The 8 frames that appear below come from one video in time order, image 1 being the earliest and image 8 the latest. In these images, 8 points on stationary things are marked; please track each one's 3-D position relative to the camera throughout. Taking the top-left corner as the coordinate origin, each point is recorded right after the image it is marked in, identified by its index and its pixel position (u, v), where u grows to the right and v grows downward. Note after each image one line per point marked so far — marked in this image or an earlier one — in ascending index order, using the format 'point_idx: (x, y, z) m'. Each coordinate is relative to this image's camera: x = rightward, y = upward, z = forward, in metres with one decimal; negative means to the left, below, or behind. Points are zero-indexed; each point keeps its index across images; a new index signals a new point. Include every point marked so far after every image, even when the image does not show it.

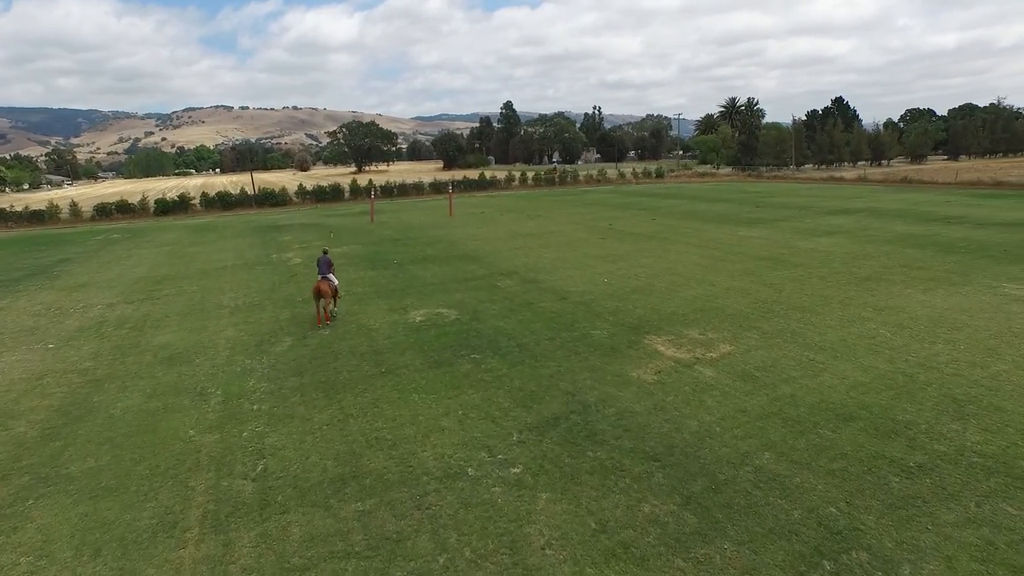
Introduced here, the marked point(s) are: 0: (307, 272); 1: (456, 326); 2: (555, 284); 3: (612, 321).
0: (-6.1, +0.5, +19.6) m
1: (-1.0, -0.7, +12.2) m
2: (+1.0, +0.1, +15.7) m
3: (+1.8, -0.6, +12.2) m
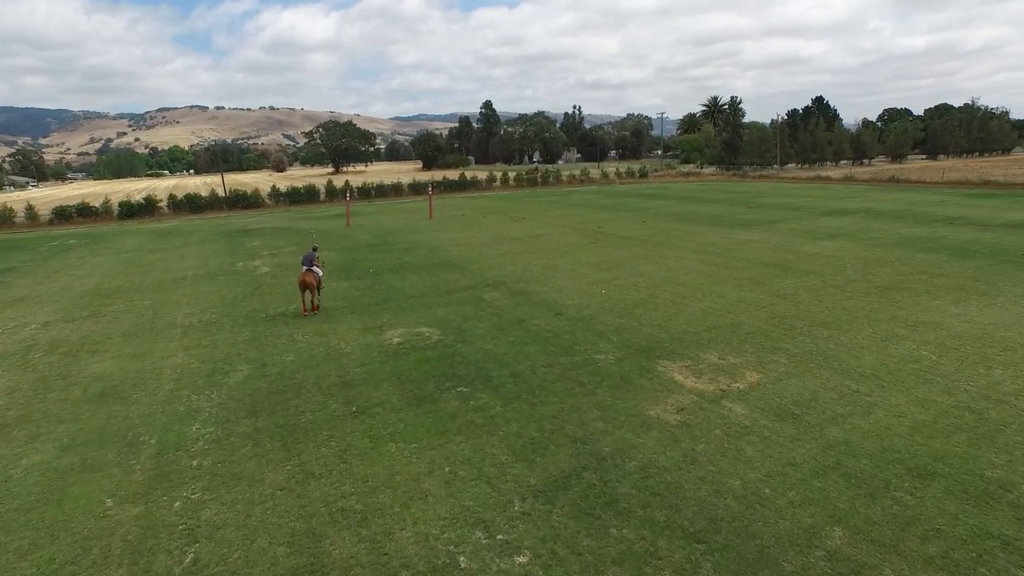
0: (-6.4, +0.2, +17.9) m
1: (-1.2, -1.0, +10.6) m
2: (+0.8, -0.2, +14.2) m
3: (+1.7, -0.9, +10.7) m
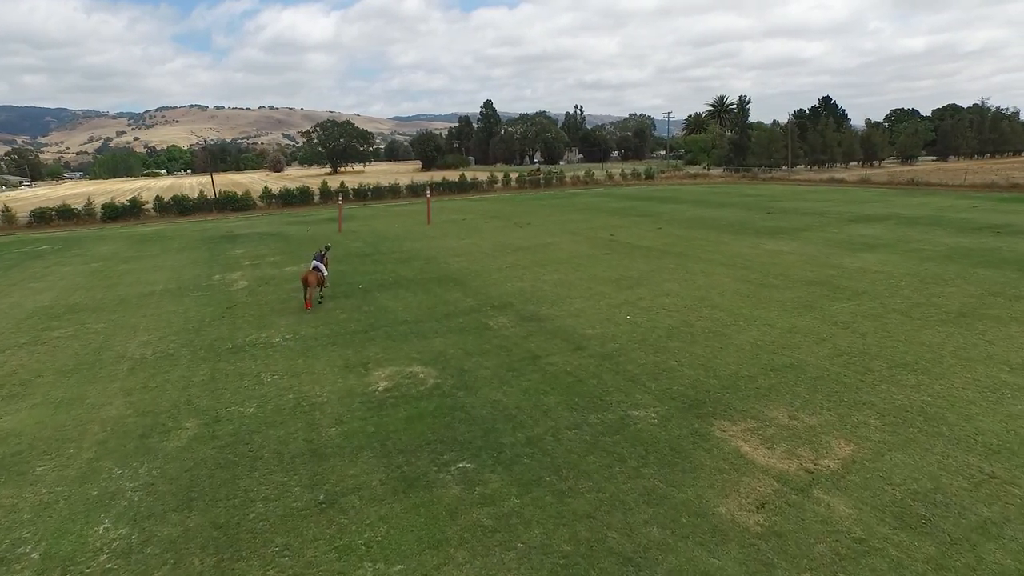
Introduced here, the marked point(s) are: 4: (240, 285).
0: (-6.3, -0.3, +15.8) m
1: (-1.0, -1.5, +8.6) m
2: (+1.0, -0.7, +12.1) m
3: (+1.9, -1.4, +8.6) m
4: (-7.4, +0.1, +17.9) m
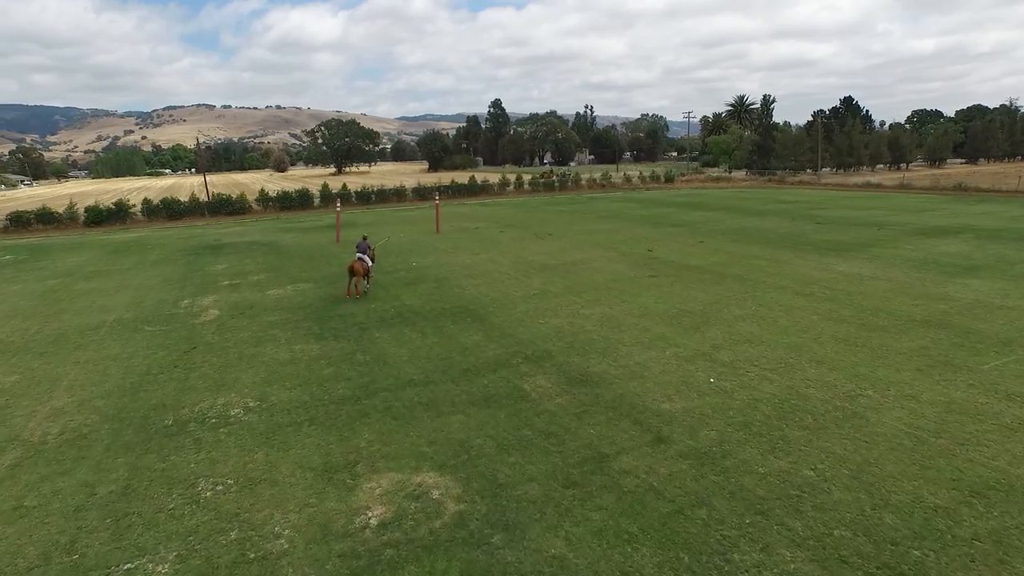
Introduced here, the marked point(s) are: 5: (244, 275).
0: (-5.6, -1.0, +12.6) m
1: (-0.4, -2.2, +5.3) m
2: (+1.6, -1.4, +8.8) m
3: (+2.5, -2.1, +5.3) m
4: (-6.7, -0.6, +14.7) m
5: (-8.0, +0.4, +19.8) m
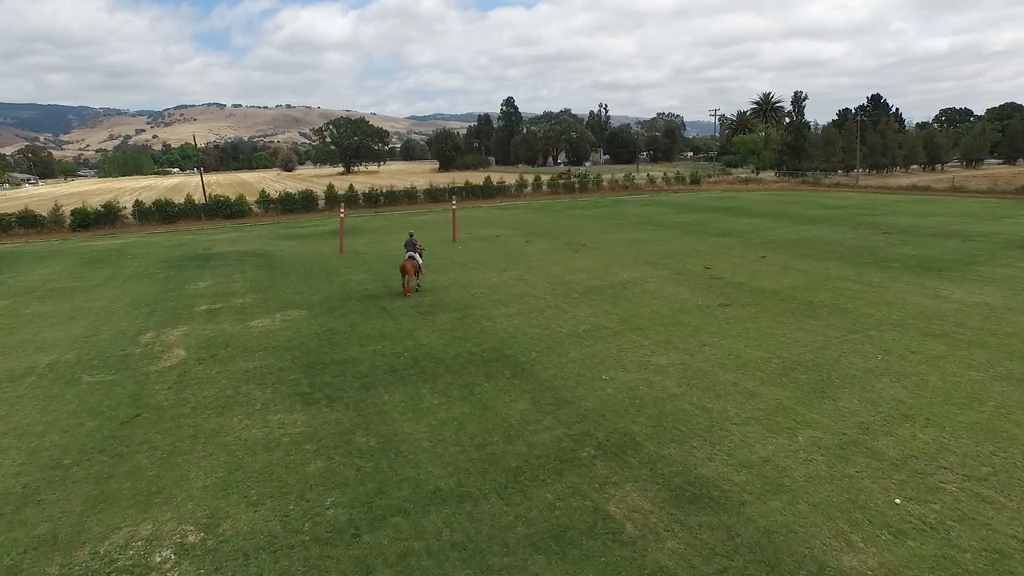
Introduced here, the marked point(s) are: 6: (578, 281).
0: (-4.8, -1.6, +9.4) m
1: (+0.3, -2.8, +2.0) m
2: (+2.3, -2.1, +5.6) m
3: (+3.1, -2.8, +2.0) m
4: (-5.9, -1.2, +11.5) m
5: (-7.1, -0.2, +16.6) m
6: (+1.6, +0.2, +16.5) m
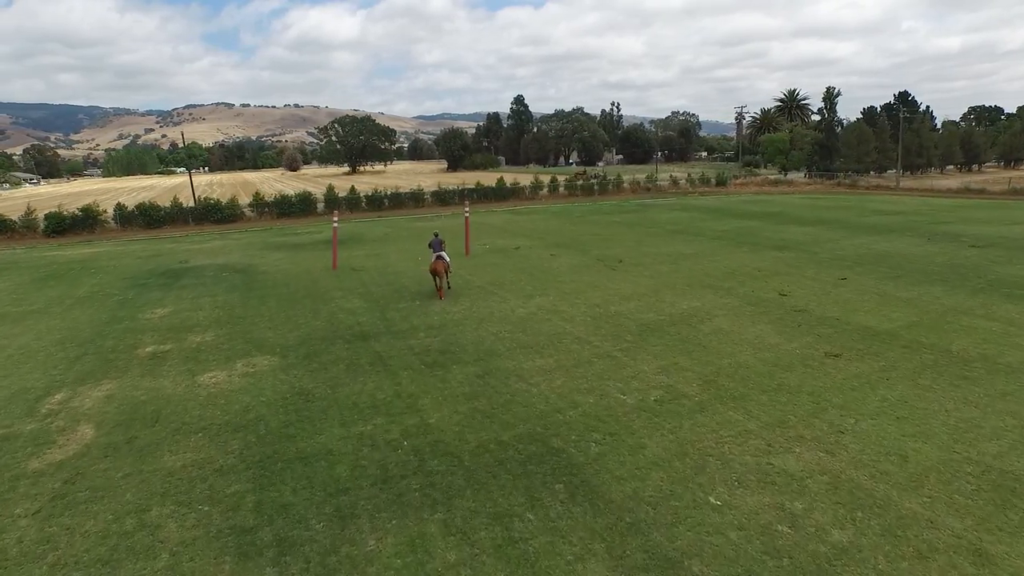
0: (-4.3, -2.3, +5.9) m
1: (+0.7, -3.5, -1.5) m
2: (+2.8, -2.8, +2.0) m
3: (+3.6, -3.5, -1.5) m
4: (-5.3, -1.9, +8.0) m
5: (-6.5, -0.9, +13.1) m
6: (+2.3, -0.5, +12.9) m
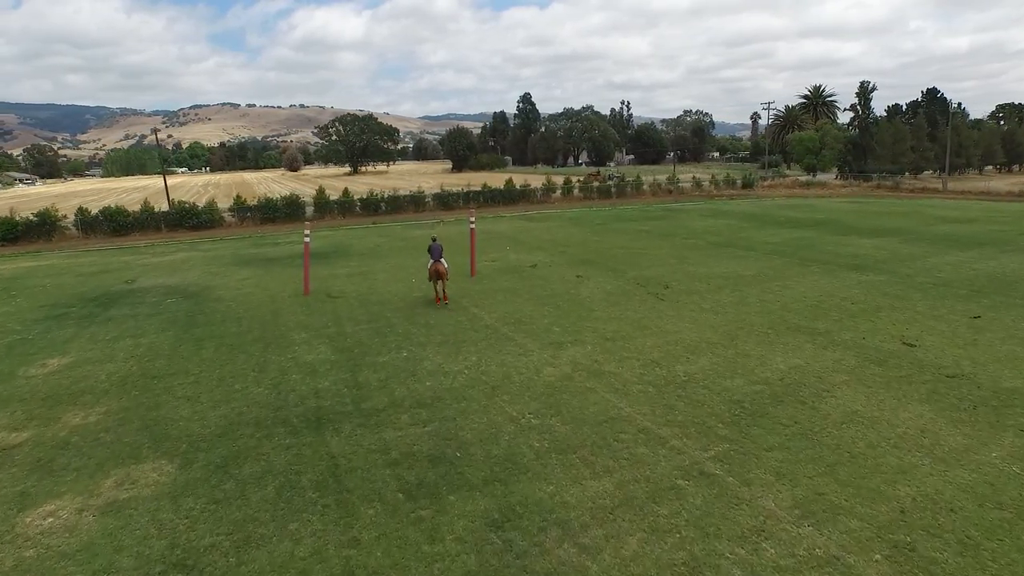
0: (-4.0, -3.0, +1.8) m
1: (+1.0, -4.3, -5.7) m
2: (+3.1, -3.5, -2.2) m
3: (+3.8, -4.2, -5.7) m
4: (-5.0, -2.6, +3.9) m
5: (-6.2, -1.7, +9.0) m
6: (+2.6, -1.3, +8.8) m
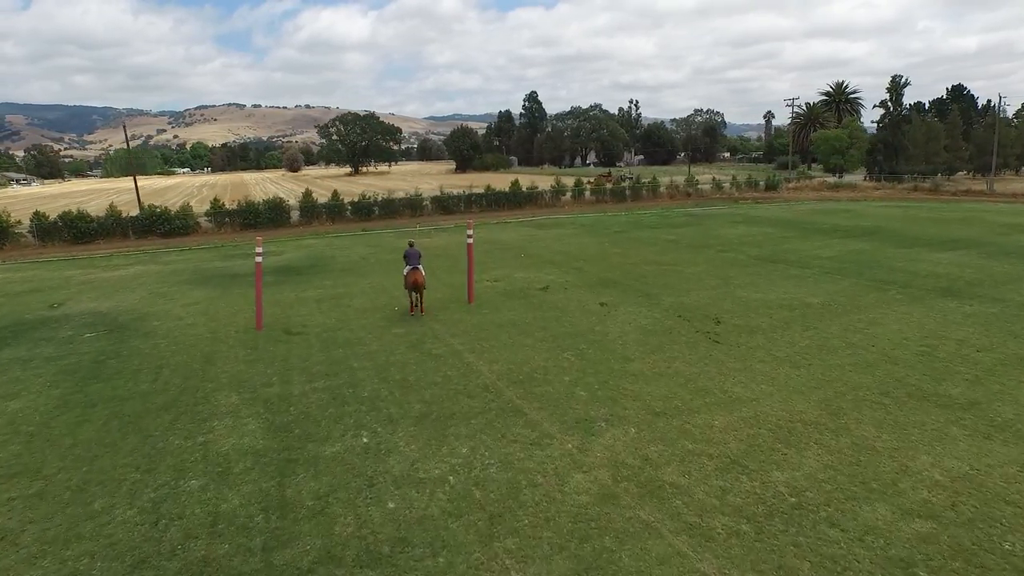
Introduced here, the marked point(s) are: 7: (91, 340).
0: (-4.0, -3.6, -1.7) m
1: (+0.9, -4.9, -9.2) m
2: (+3.1, -4.2, -5.7) m
3: (+3.8, -4.9, -9.3) m
4: (-5.0, -3.3, +0.5) m
5: (-6.1, -2.3, +5.6) m
6: (+2.7, -1.9, +5.2) m
7: (-8.1, -1.0, +12.6) m
